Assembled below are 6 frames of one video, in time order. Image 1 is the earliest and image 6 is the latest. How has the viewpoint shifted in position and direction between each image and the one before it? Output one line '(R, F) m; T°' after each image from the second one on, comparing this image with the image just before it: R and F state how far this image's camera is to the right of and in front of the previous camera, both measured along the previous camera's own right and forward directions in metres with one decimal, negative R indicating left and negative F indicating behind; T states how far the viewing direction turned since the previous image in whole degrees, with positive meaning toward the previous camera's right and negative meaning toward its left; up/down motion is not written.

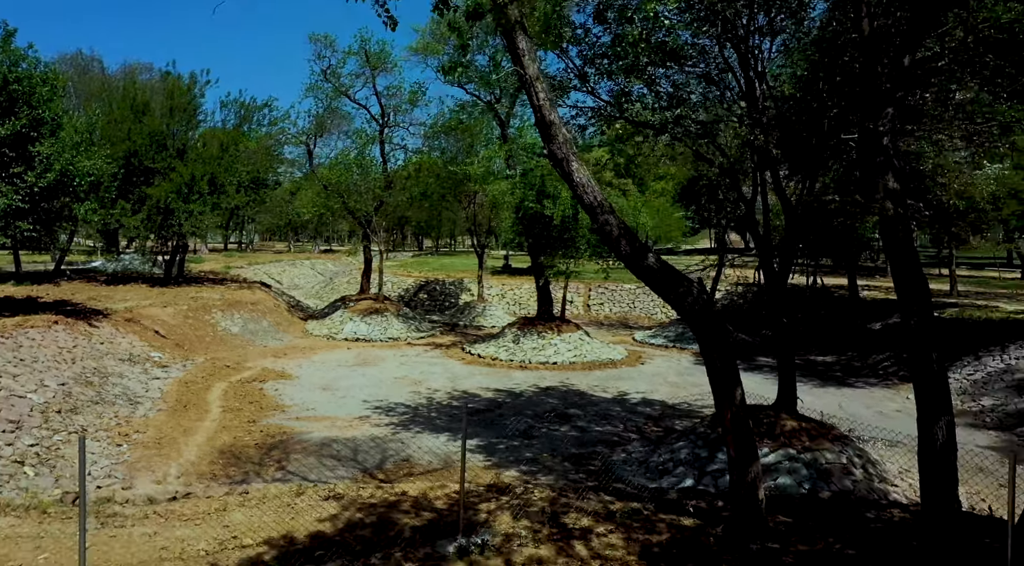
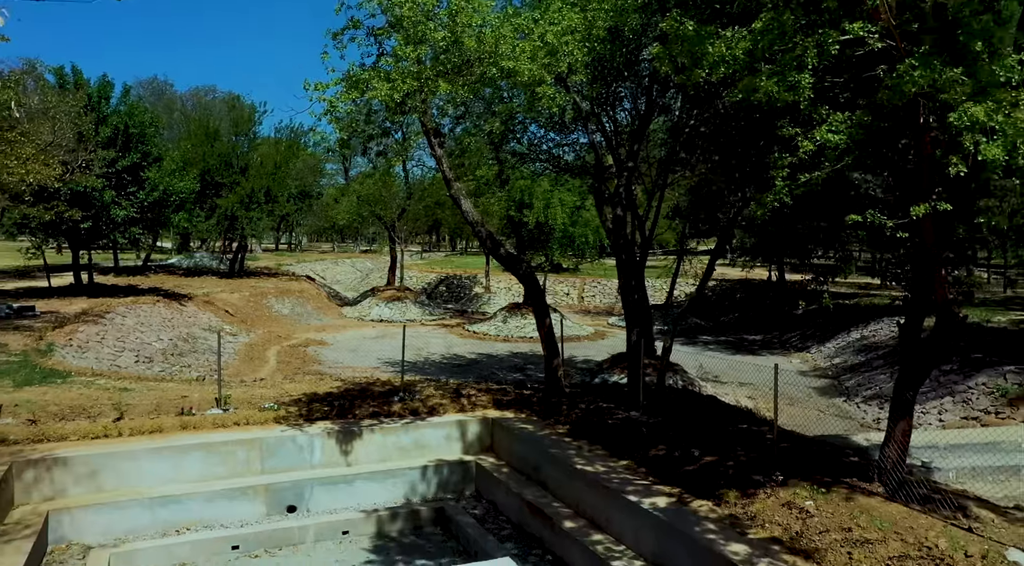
(+2.0, -5.5) m; -3°
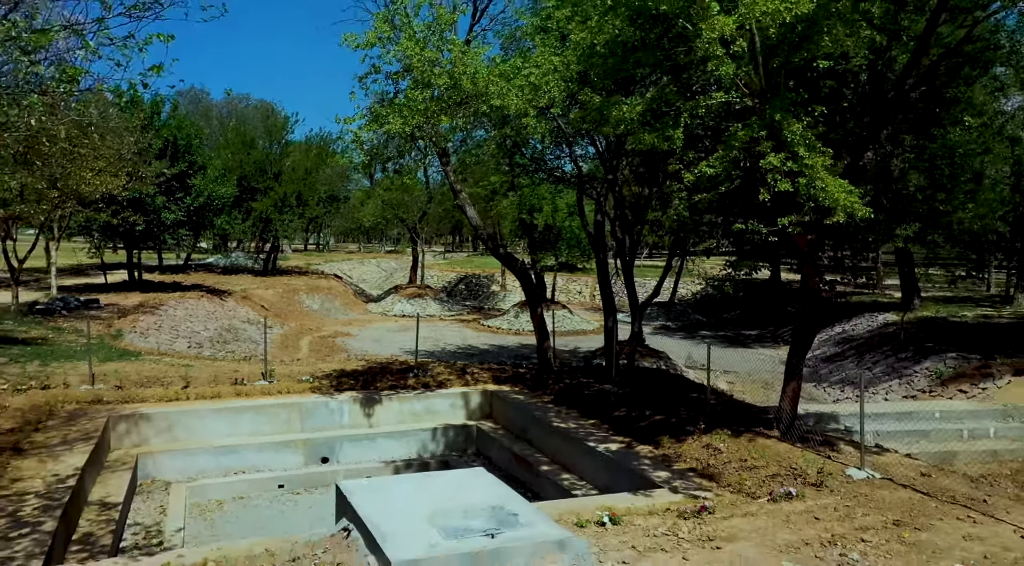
(+0.5, -2.1) m; -2°
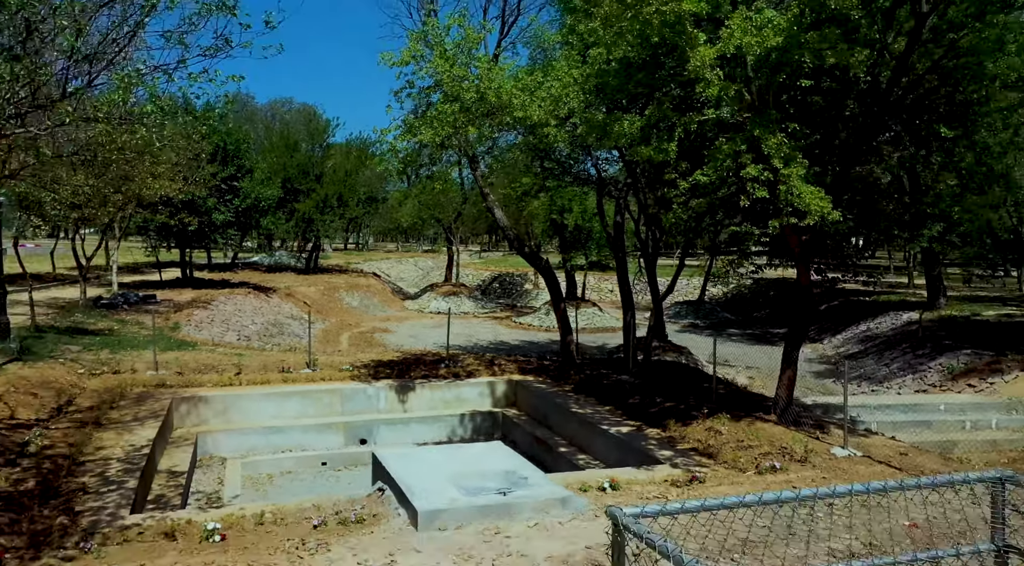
(+0.2, -0.9) m; -3°
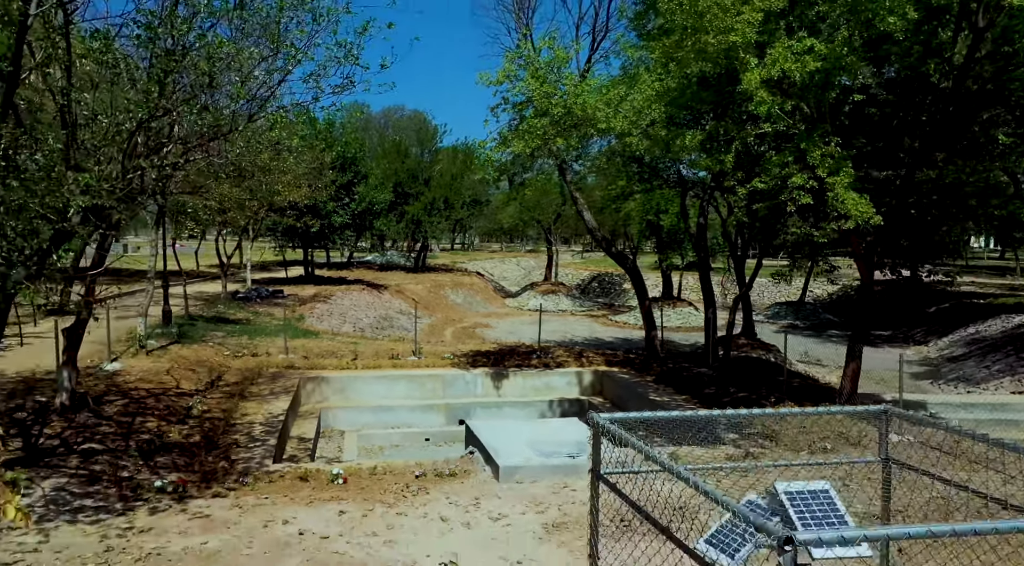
(+0.4, -1.1) m; -8°
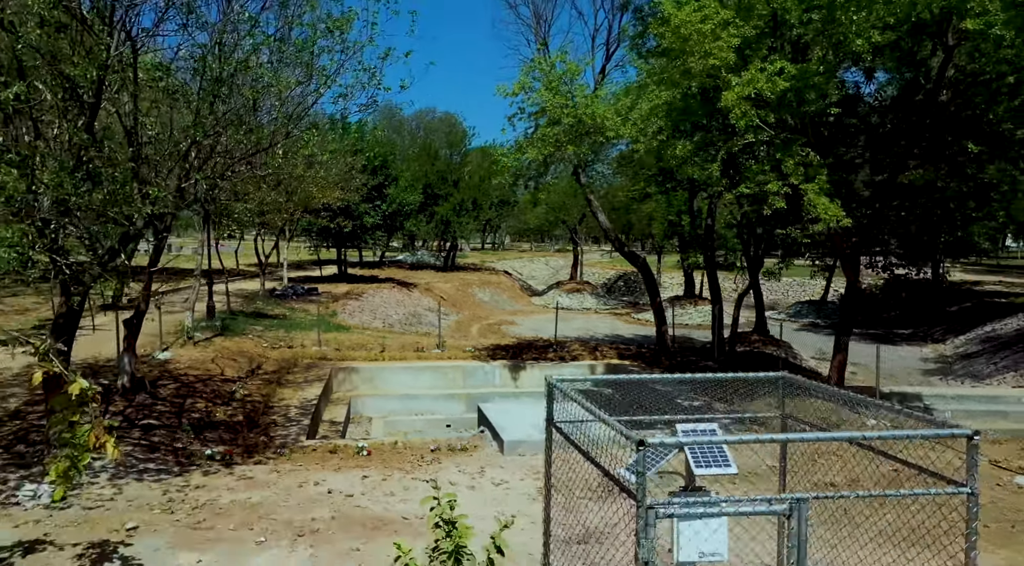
(+0.3, -0.9) m; -3°
